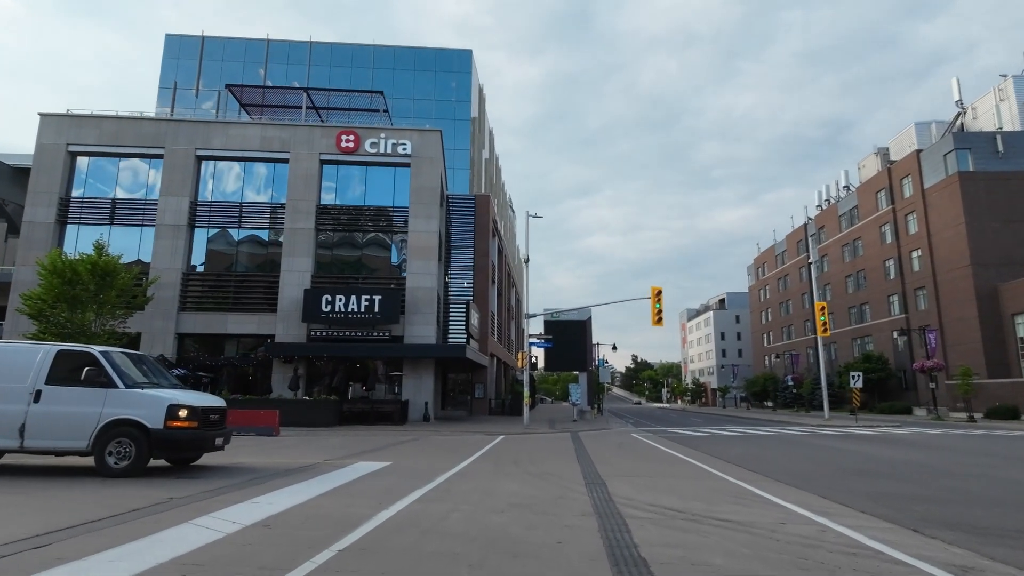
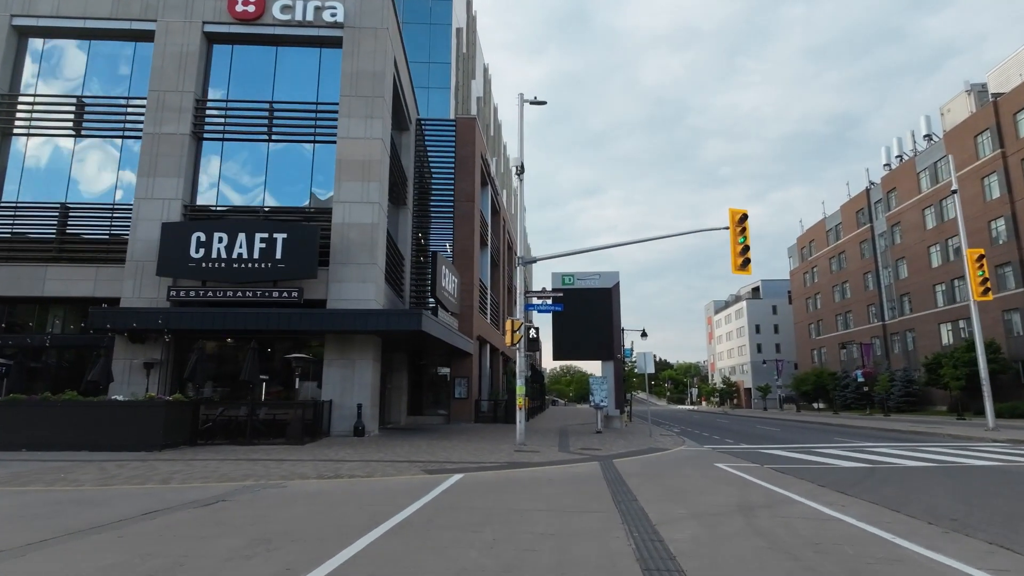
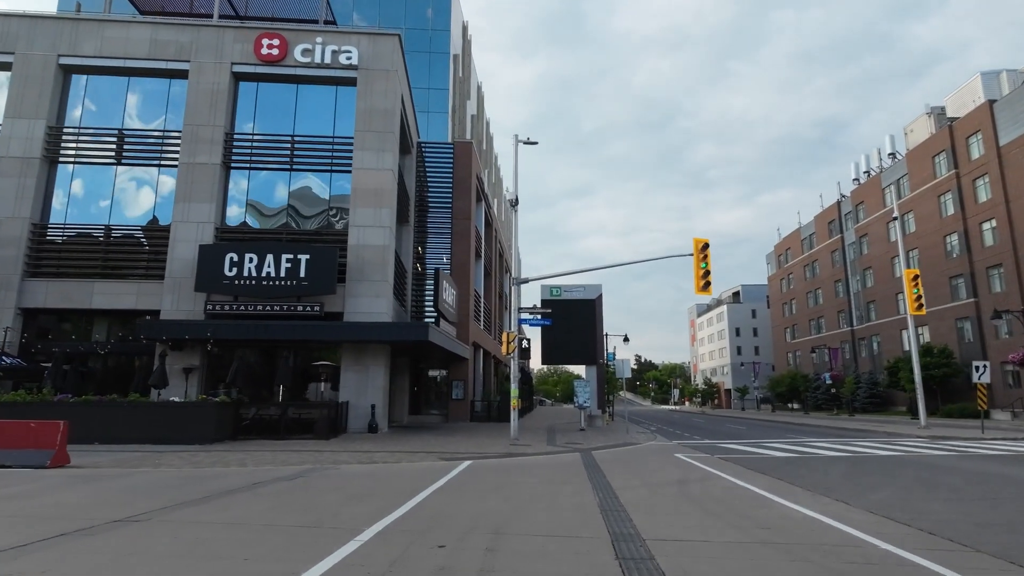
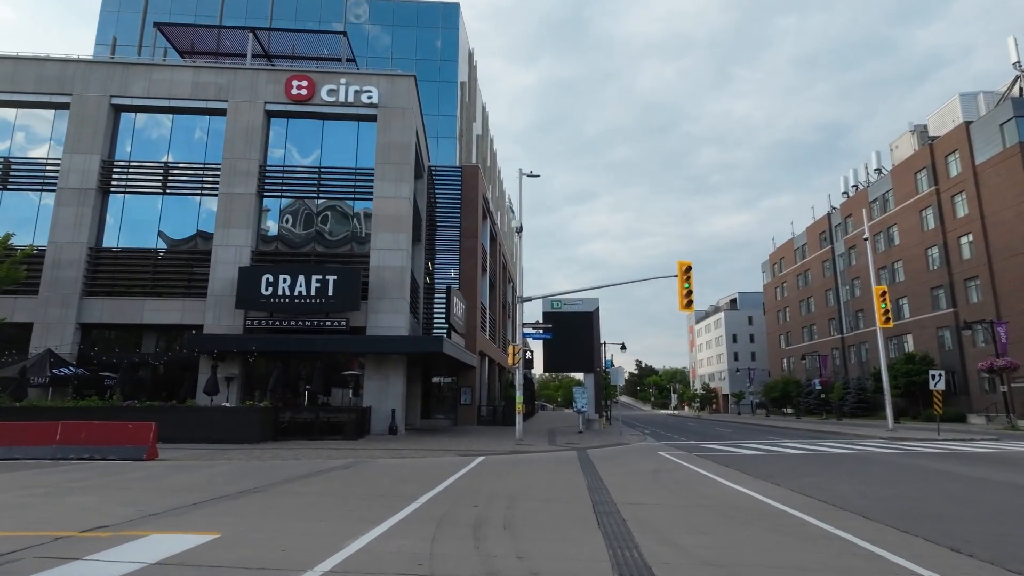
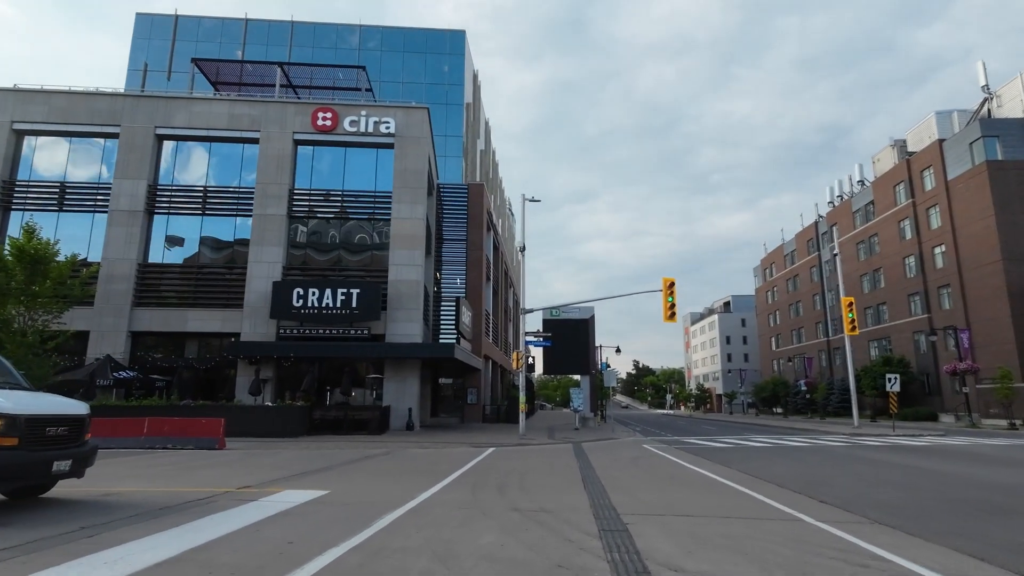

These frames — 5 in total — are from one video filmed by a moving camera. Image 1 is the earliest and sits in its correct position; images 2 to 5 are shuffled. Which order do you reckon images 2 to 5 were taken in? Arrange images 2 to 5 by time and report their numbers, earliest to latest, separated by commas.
5, 4, 3, 2
